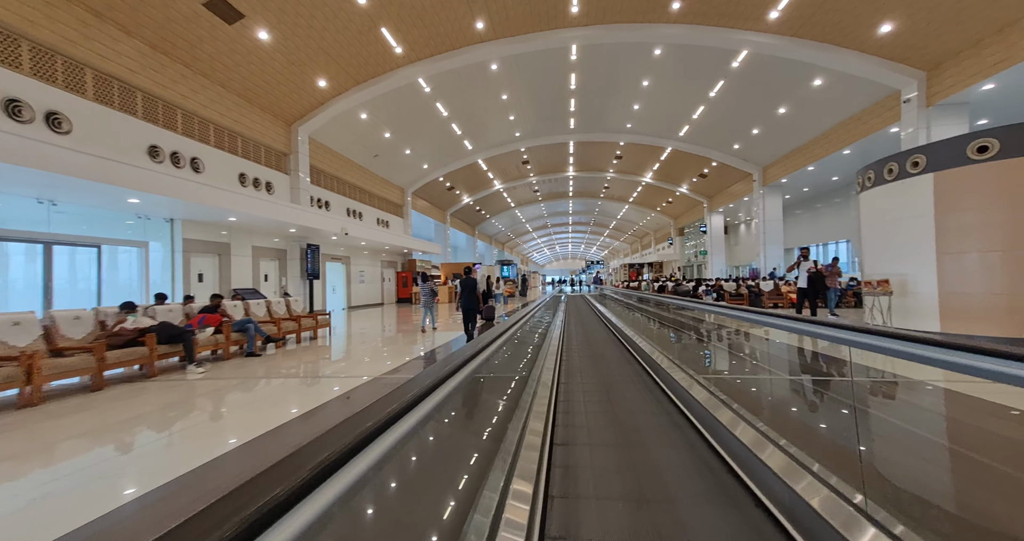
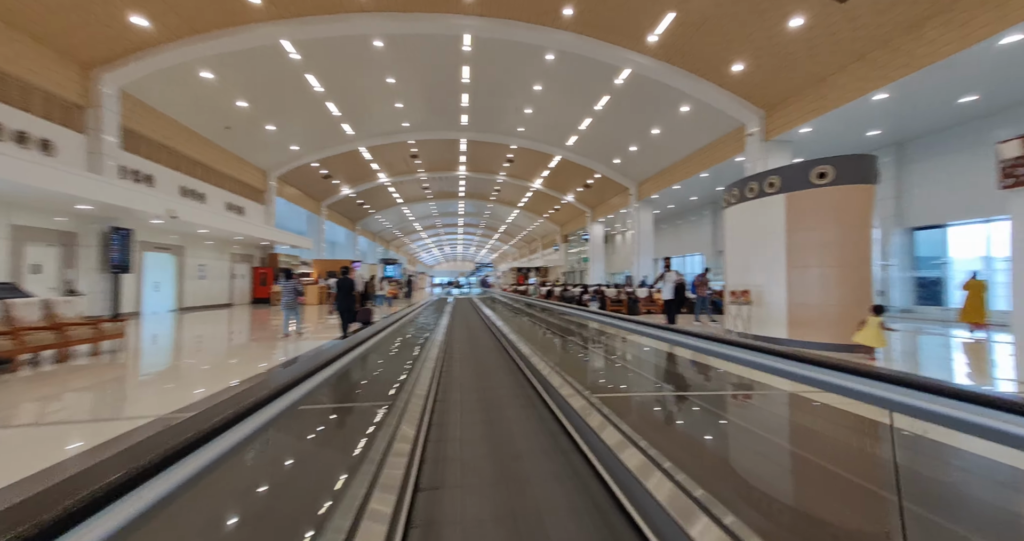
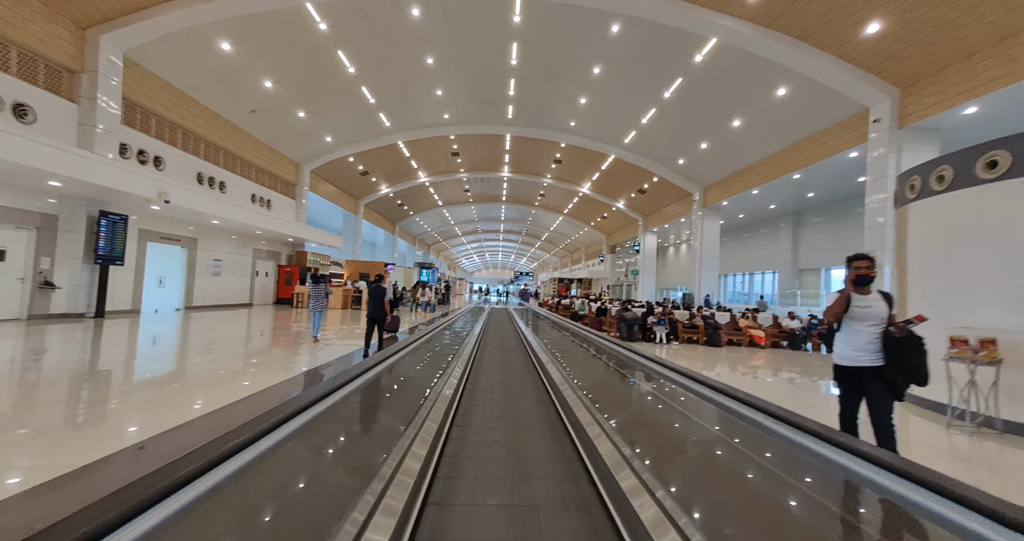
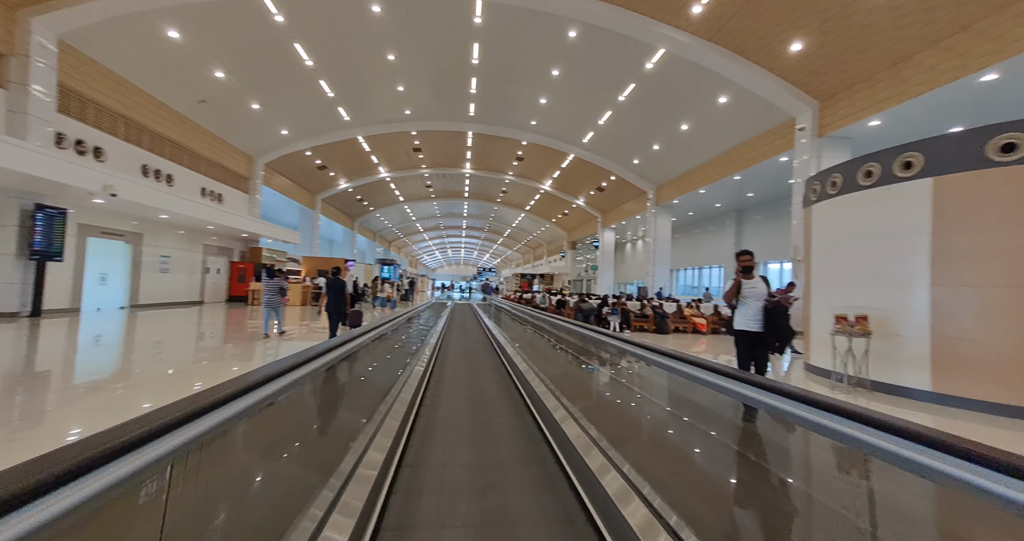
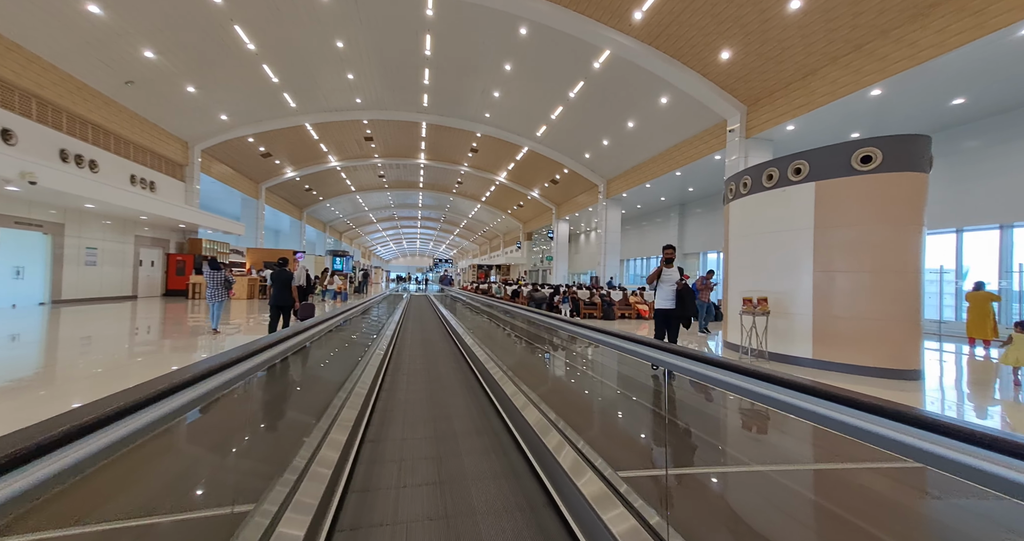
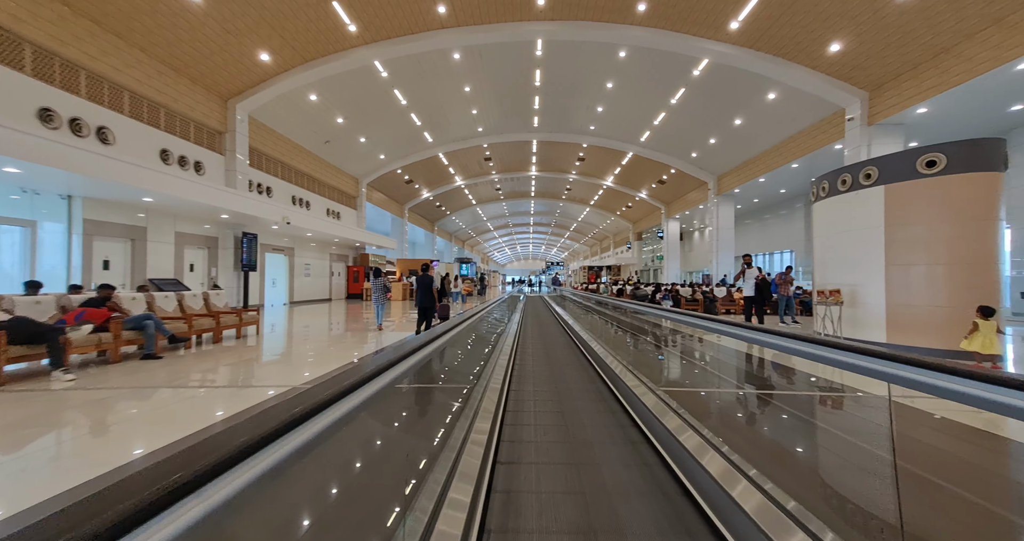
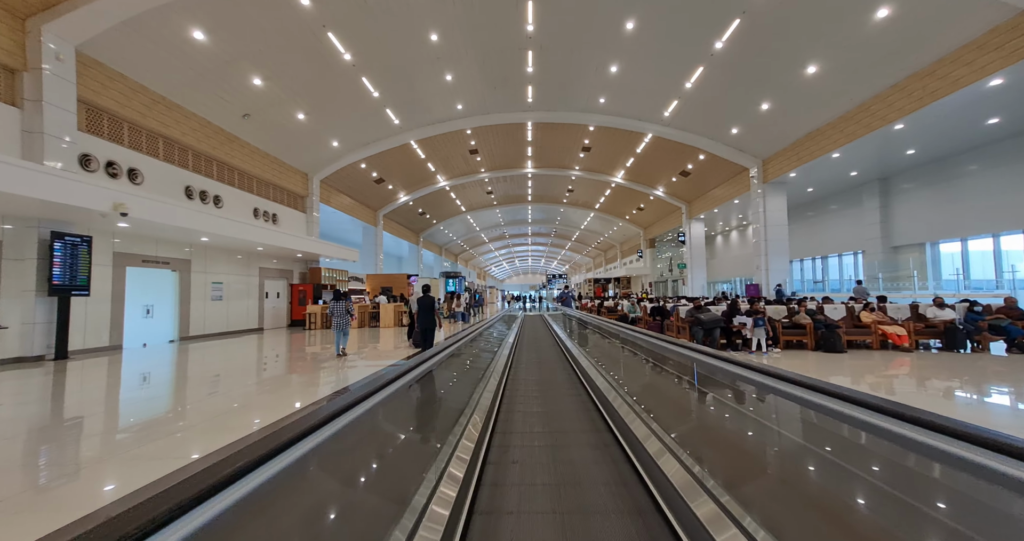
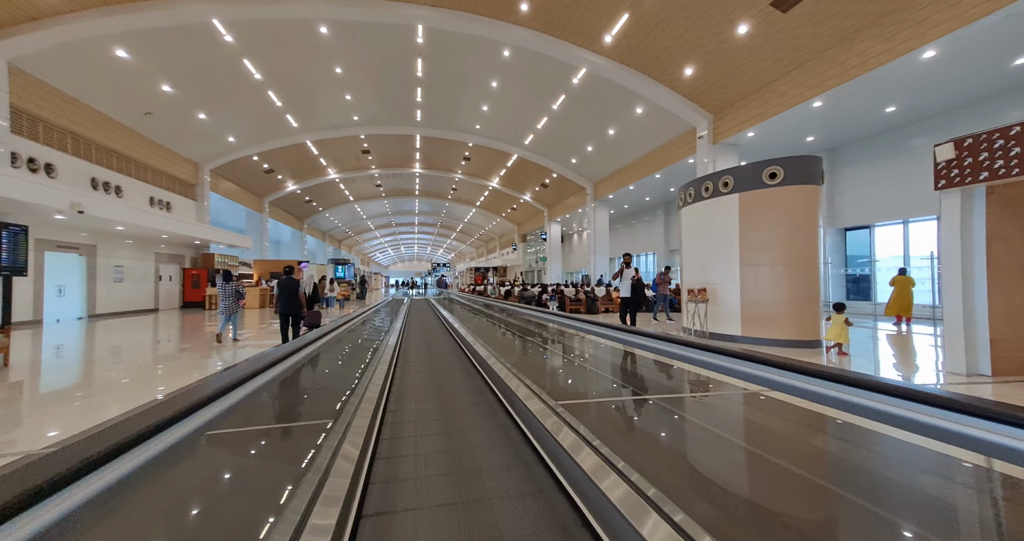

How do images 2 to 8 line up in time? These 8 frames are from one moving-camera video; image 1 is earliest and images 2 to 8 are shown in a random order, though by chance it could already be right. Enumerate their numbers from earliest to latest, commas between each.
6, 2, 8, 5, 4, 3, 7
